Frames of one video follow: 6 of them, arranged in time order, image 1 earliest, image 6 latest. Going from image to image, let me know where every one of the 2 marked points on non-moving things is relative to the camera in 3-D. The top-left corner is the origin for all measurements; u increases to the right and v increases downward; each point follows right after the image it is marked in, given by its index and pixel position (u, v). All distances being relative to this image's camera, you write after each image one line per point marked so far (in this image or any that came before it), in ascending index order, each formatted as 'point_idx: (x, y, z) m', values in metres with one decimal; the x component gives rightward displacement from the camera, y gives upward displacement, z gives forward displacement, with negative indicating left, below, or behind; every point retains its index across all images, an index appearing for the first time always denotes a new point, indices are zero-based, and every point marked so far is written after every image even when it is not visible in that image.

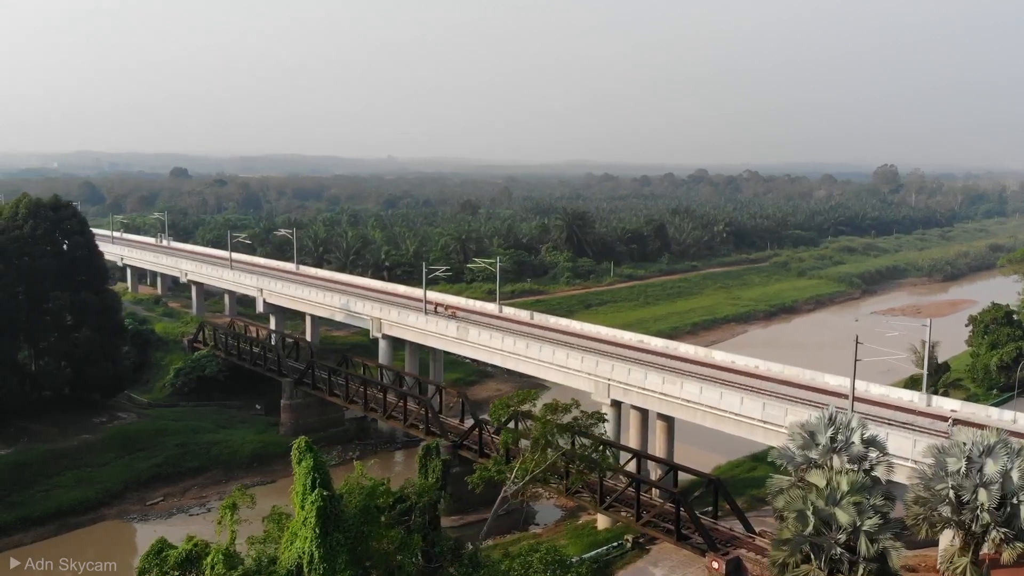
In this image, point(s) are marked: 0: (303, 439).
0: (-3.7, -2.7, +14.1) m
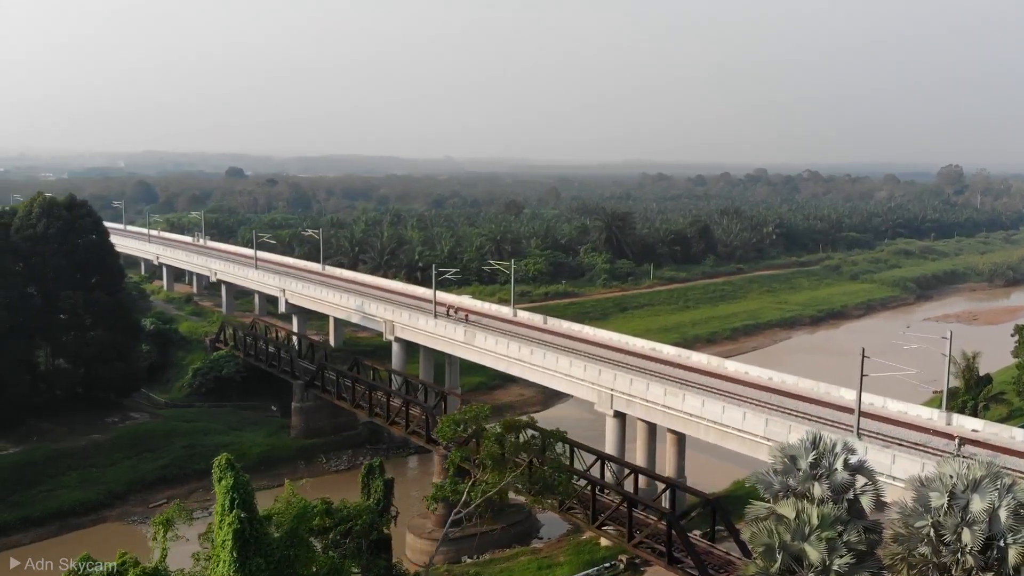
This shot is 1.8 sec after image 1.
0: (-4.8, -2.8, +13.3) m
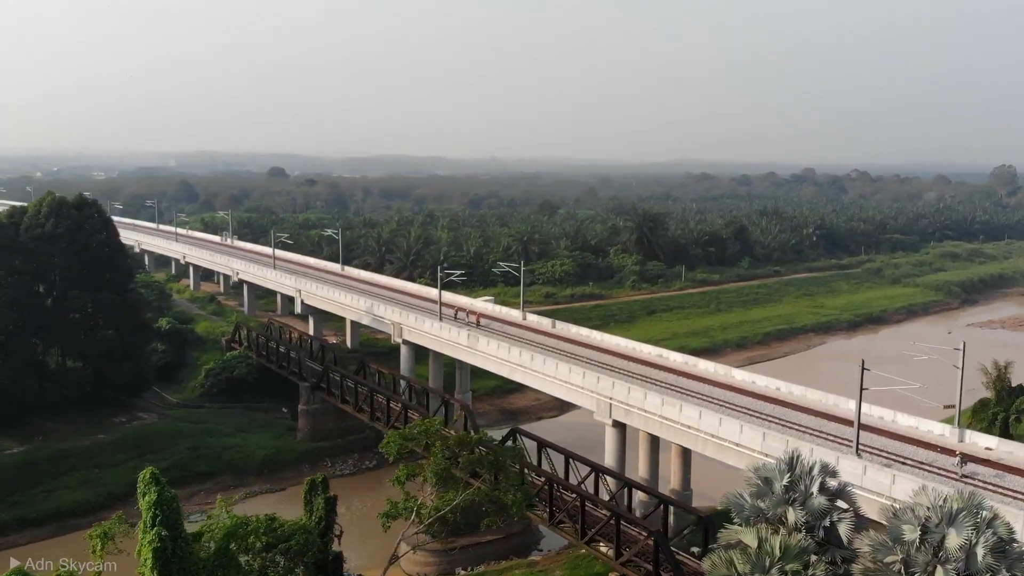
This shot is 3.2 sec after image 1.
0: (-5.8, -3.0, +12.8) m
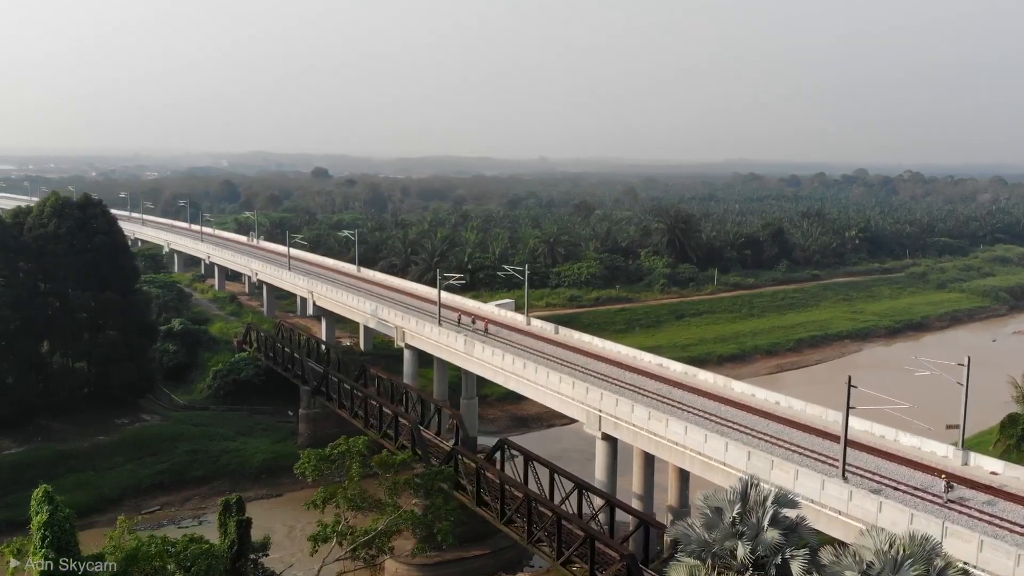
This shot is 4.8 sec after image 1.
0: (-7.2, -3.1, +12.2) m
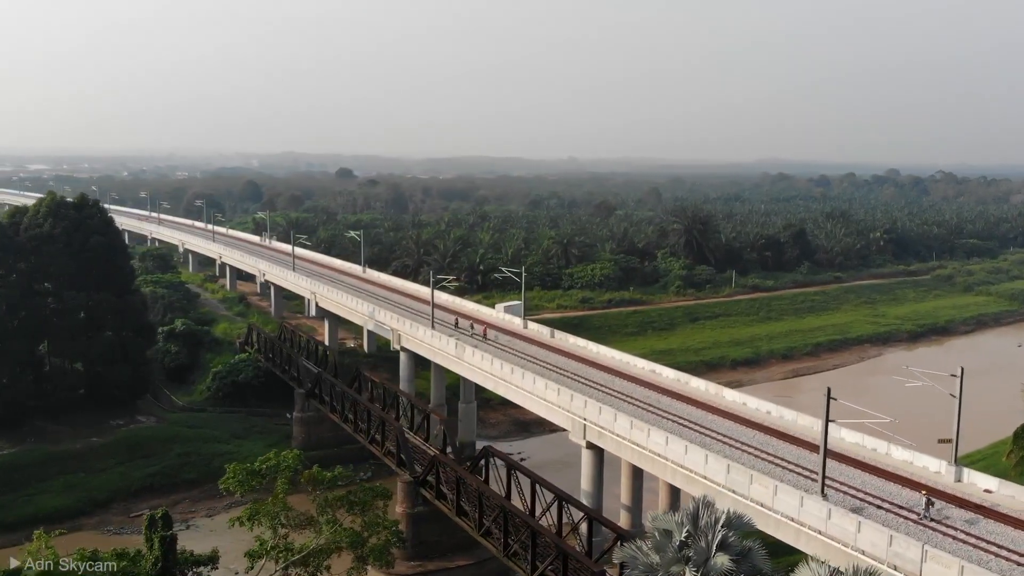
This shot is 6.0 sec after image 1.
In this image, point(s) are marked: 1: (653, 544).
0: (-8.3, -3.2, +11.8) m
1: (+2.4, -4.3, +13.3) m
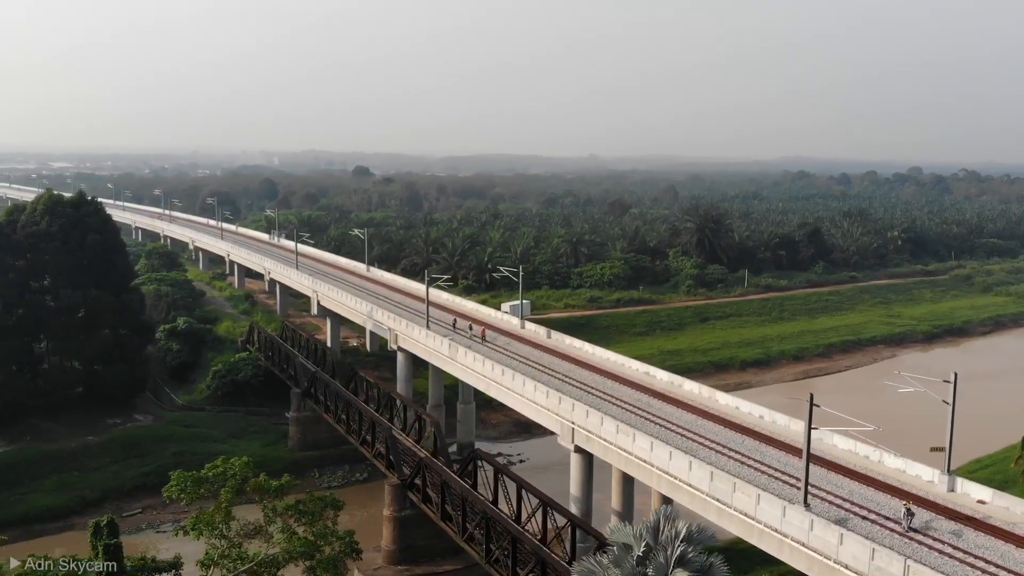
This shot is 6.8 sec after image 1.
0: (-9.0, -3.3, +11.6) m
1: (+1.6, -4.4, +12.8) m
